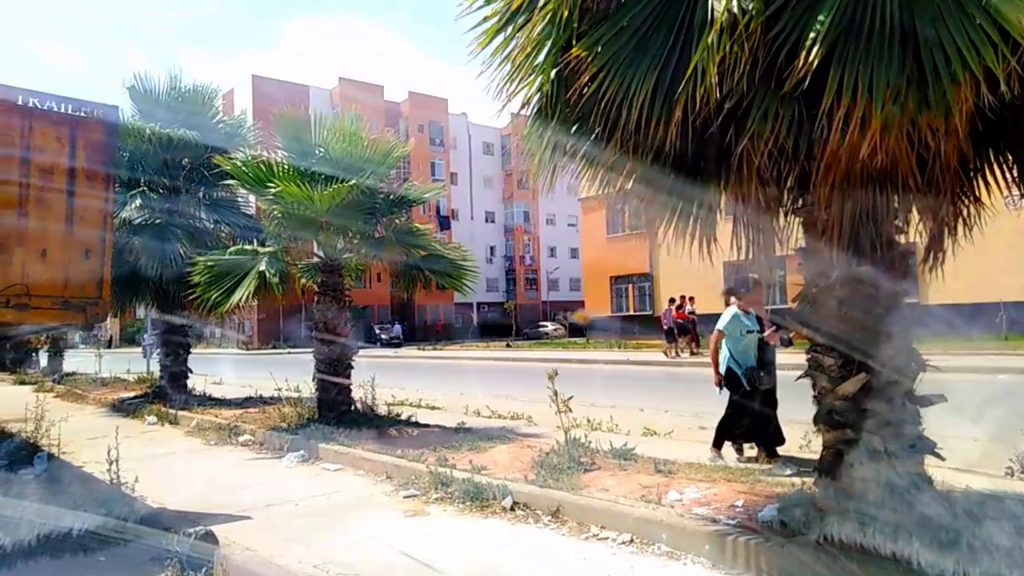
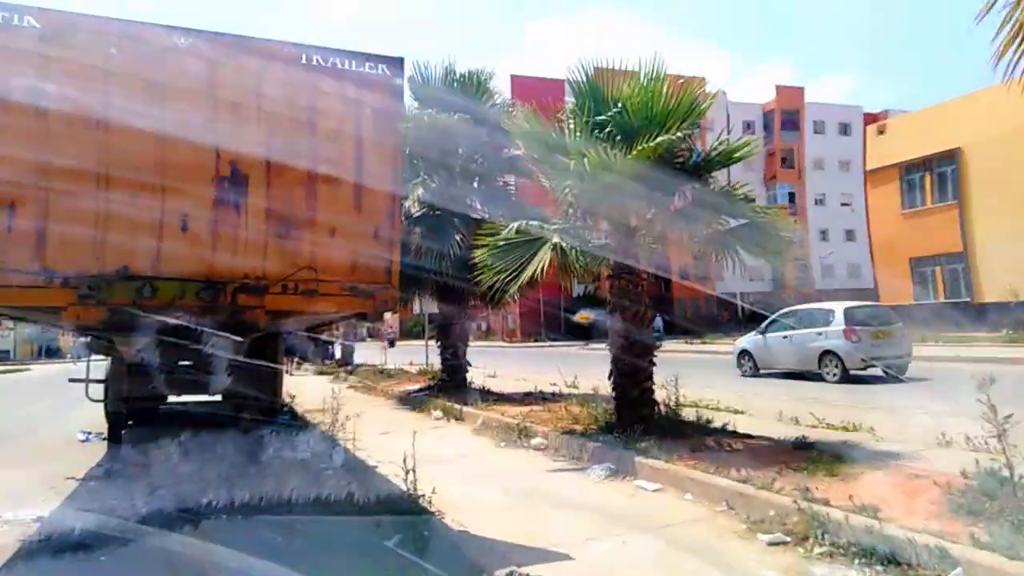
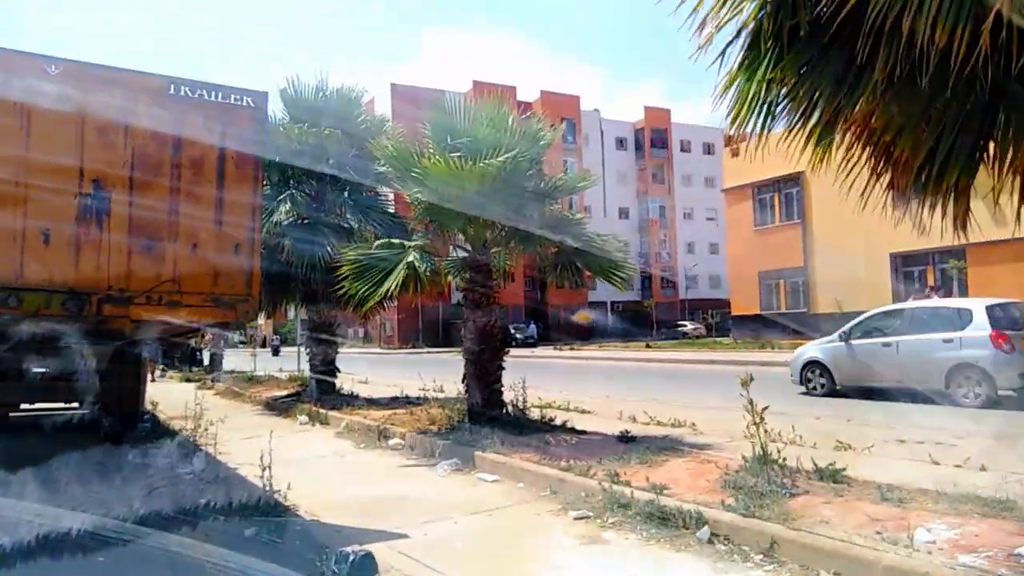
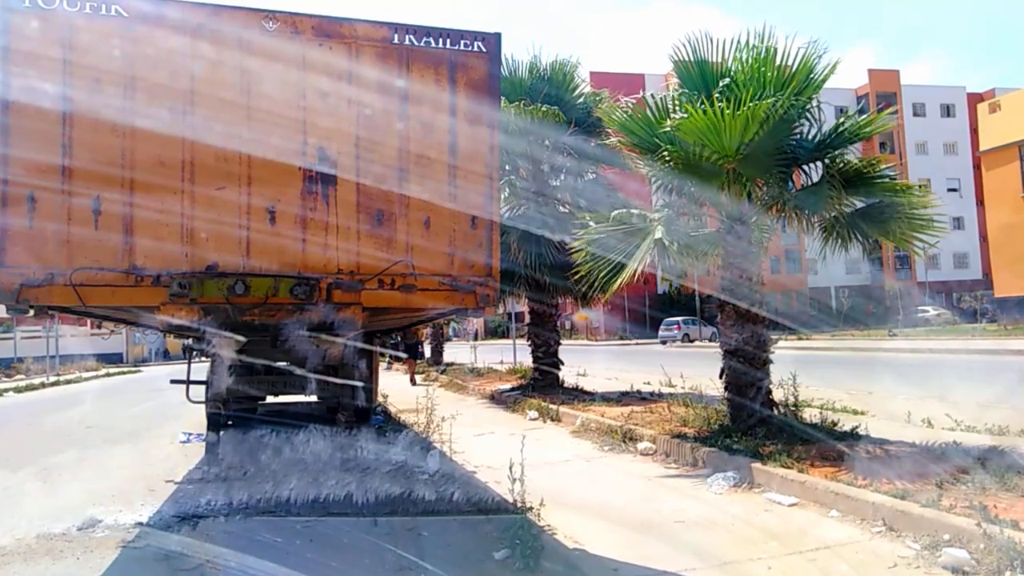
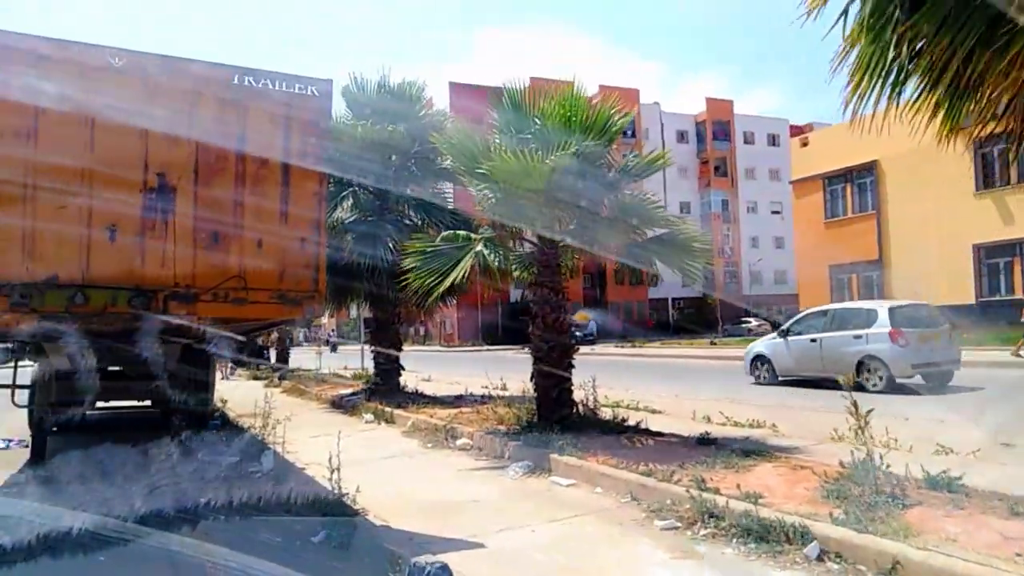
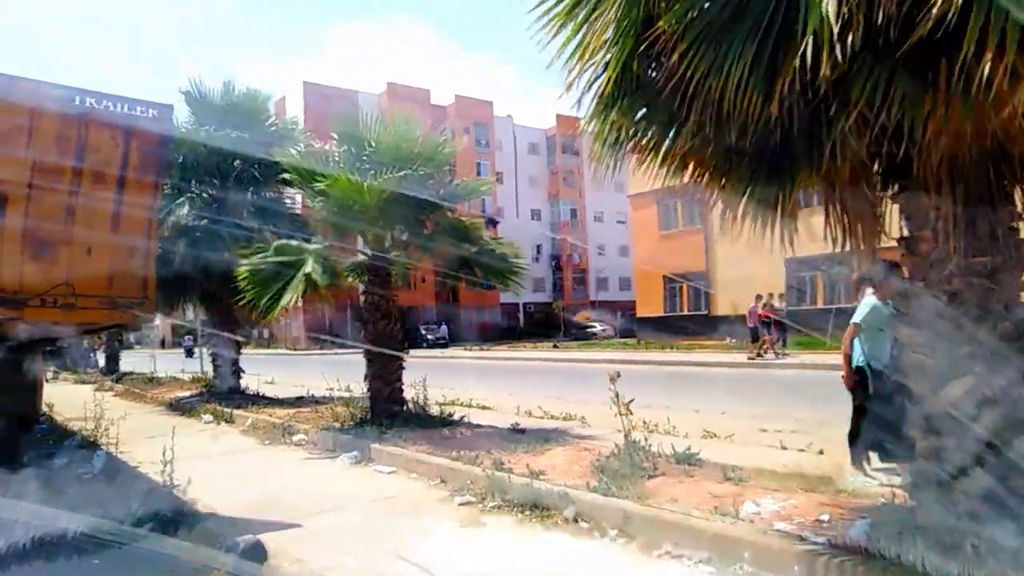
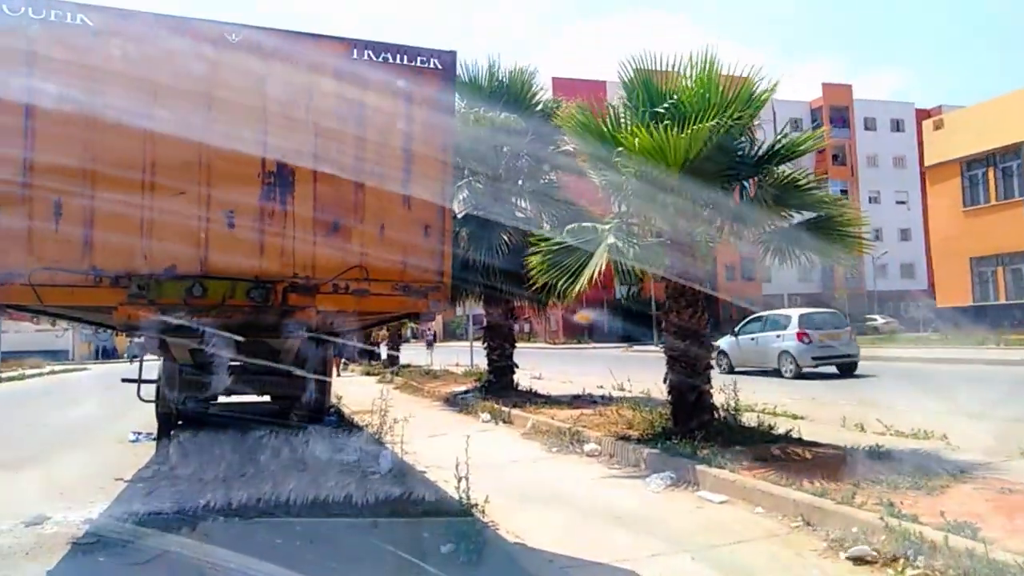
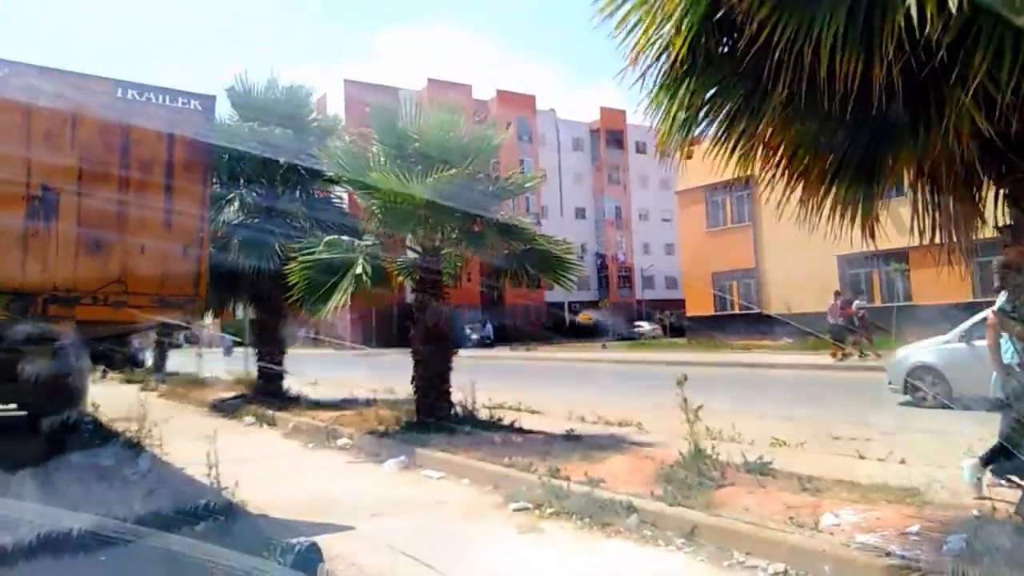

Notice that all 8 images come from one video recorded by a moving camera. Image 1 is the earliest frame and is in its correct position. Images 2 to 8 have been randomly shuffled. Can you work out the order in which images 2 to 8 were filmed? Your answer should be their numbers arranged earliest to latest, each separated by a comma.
6, 8, 3, 5, 2, 7, 4
